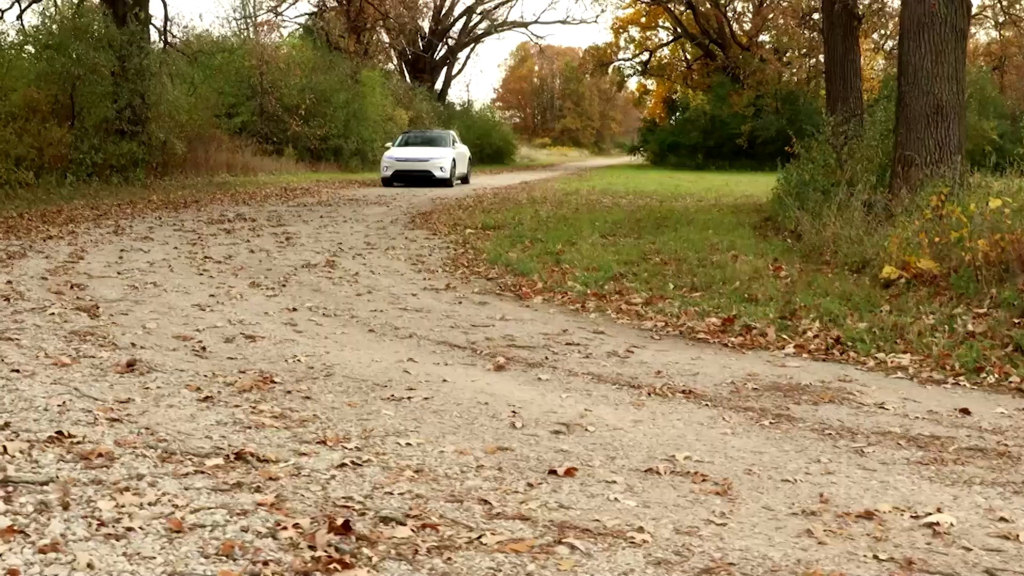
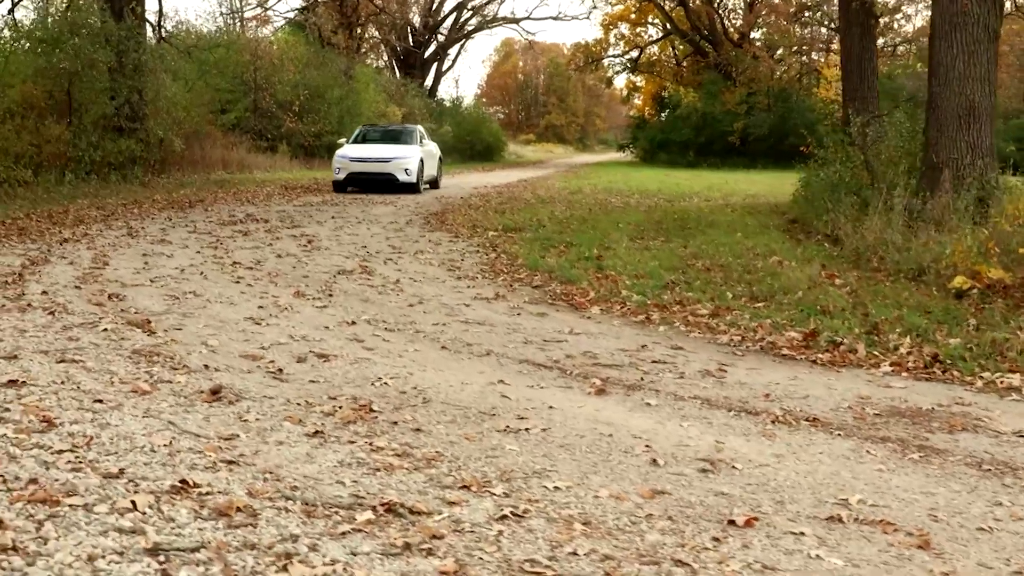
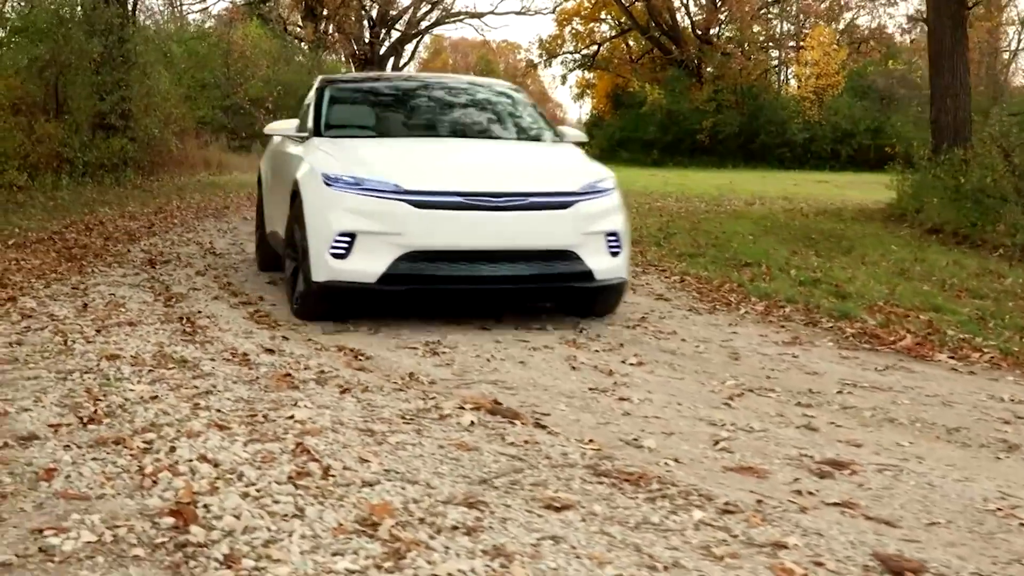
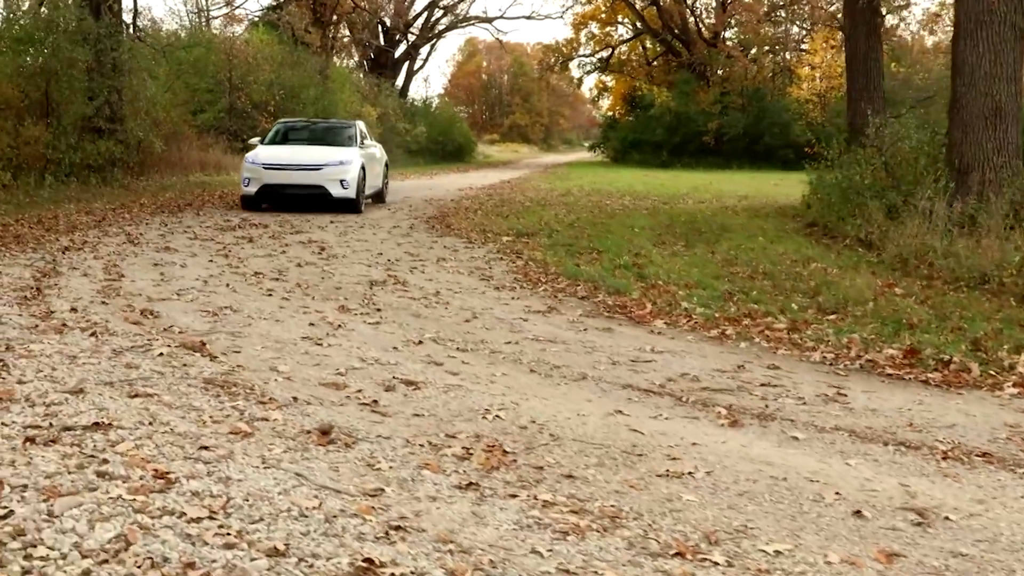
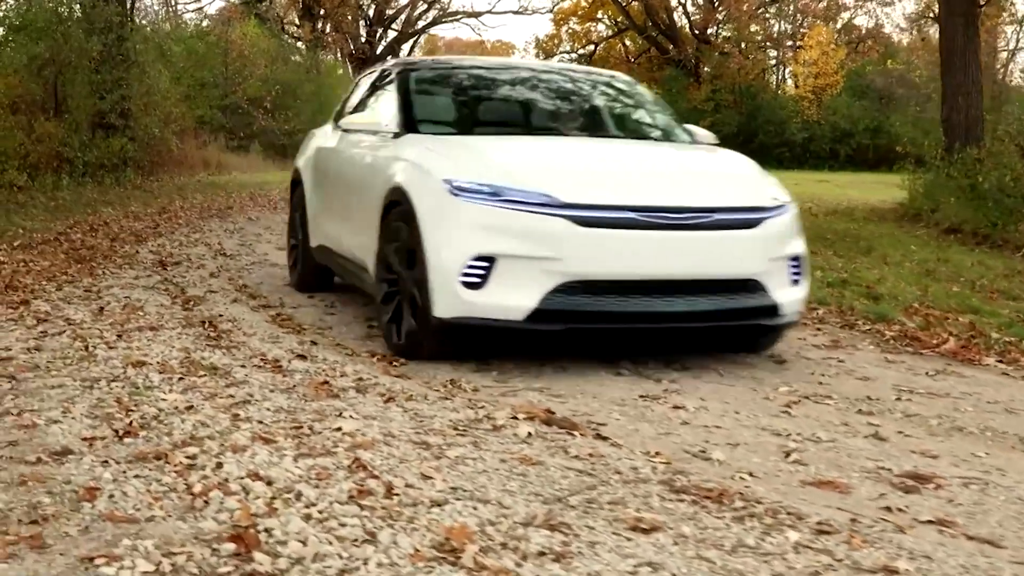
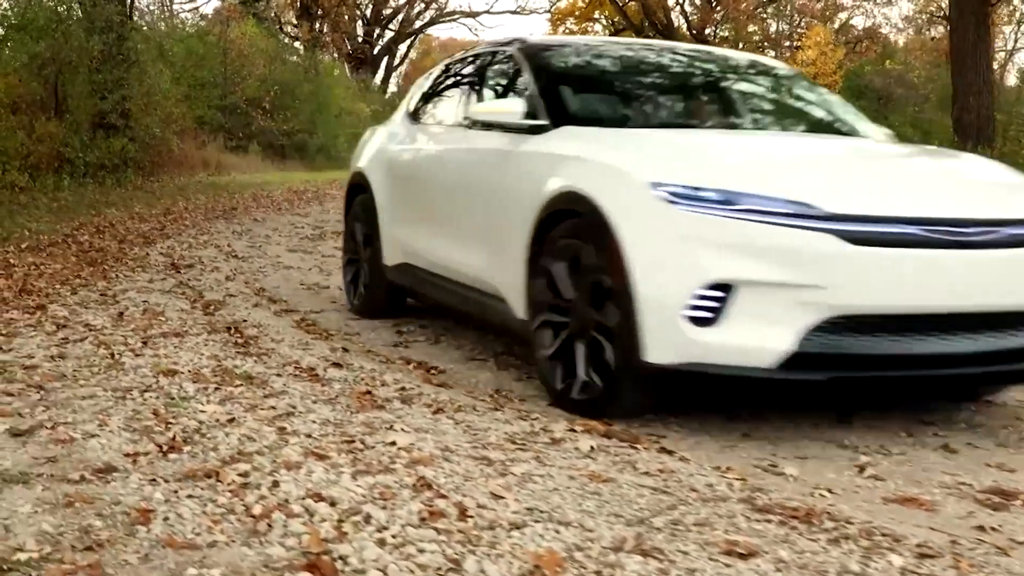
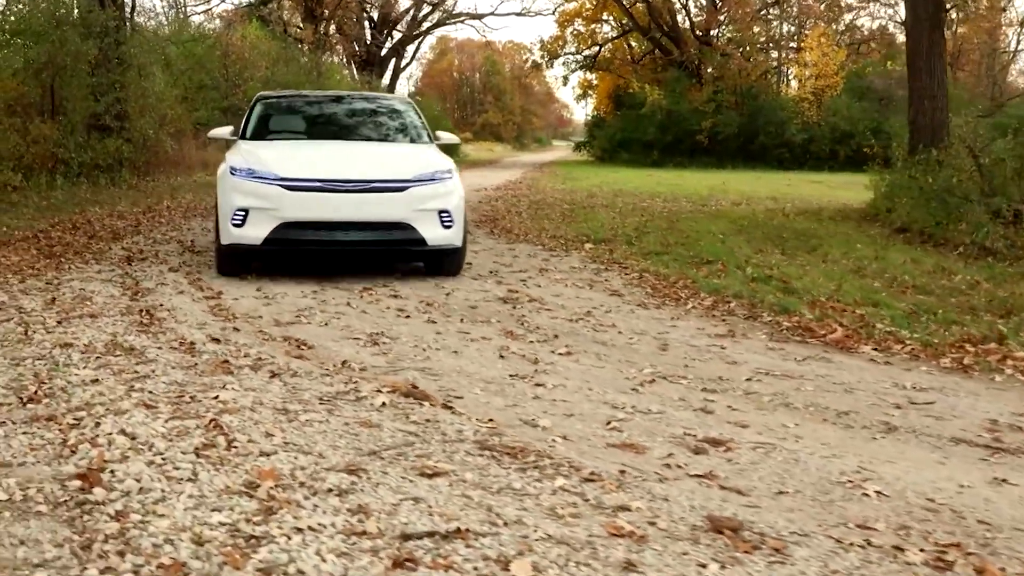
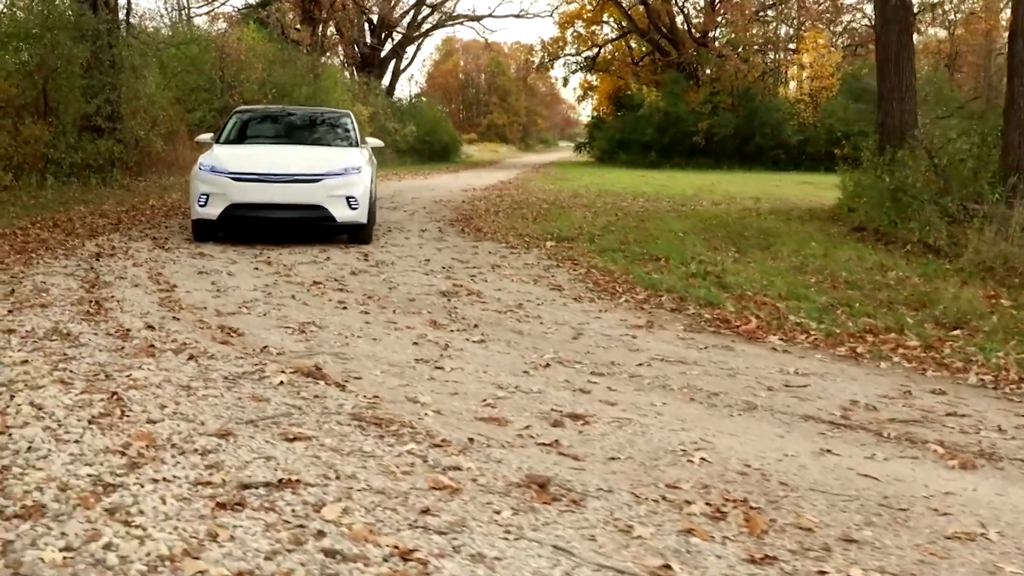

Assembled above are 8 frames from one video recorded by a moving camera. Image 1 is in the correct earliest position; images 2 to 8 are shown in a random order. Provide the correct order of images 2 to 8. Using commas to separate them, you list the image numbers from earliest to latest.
2, 4, 8, 7, 3, 5, 6
